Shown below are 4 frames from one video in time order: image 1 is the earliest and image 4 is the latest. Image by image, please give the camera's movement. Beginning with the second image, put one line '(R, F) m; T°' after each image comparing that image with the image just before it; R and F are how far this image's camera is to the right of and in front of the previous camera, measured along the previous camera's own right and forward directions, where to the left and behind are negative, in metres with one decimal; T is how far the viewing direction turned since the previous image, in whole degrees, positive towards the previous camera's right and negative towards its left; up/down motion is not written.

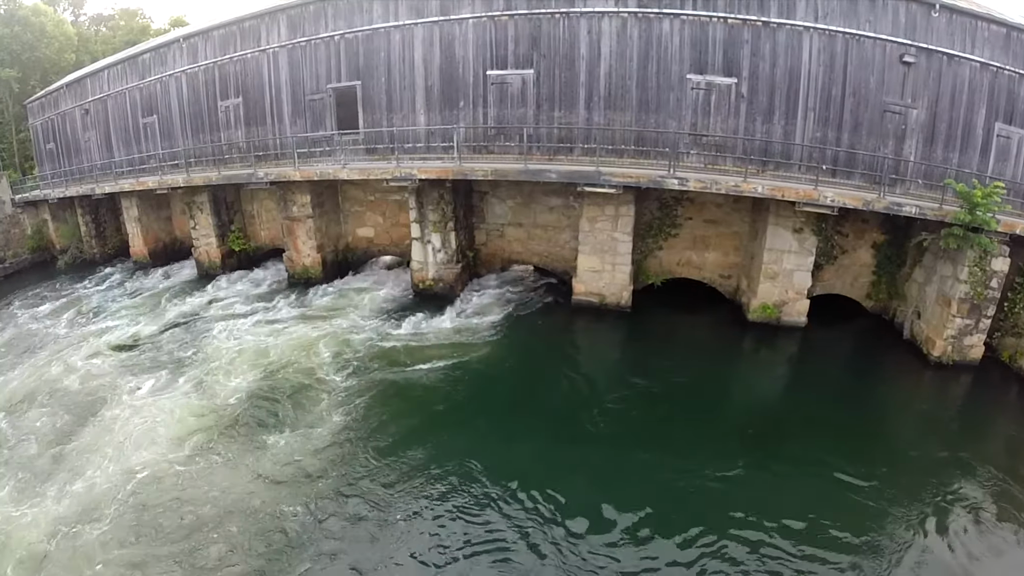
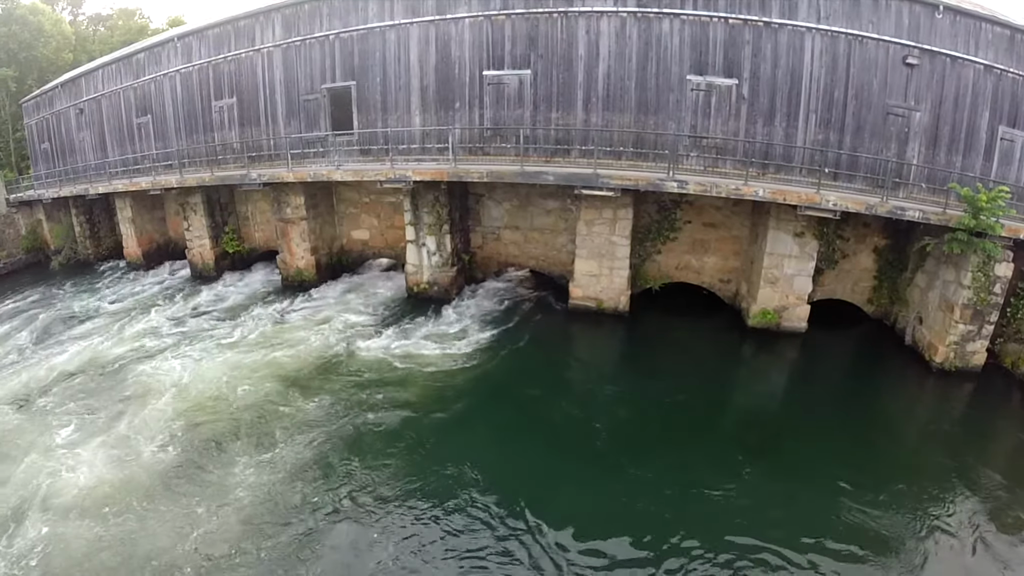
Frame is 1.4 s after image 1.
(+0.1, +0.2) m; 0°
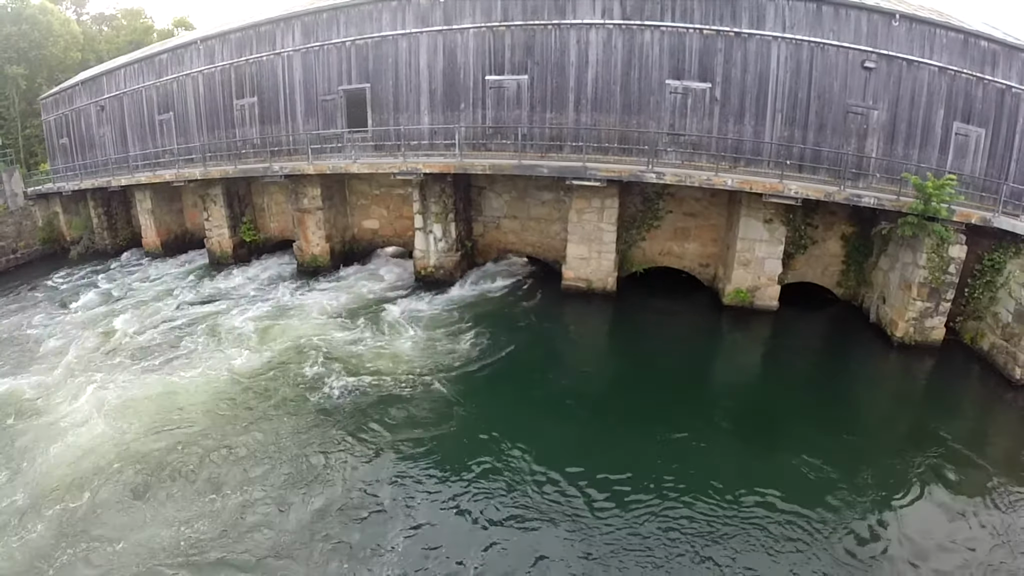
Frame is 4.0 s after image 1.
(0.0, -1.2) m; 0°
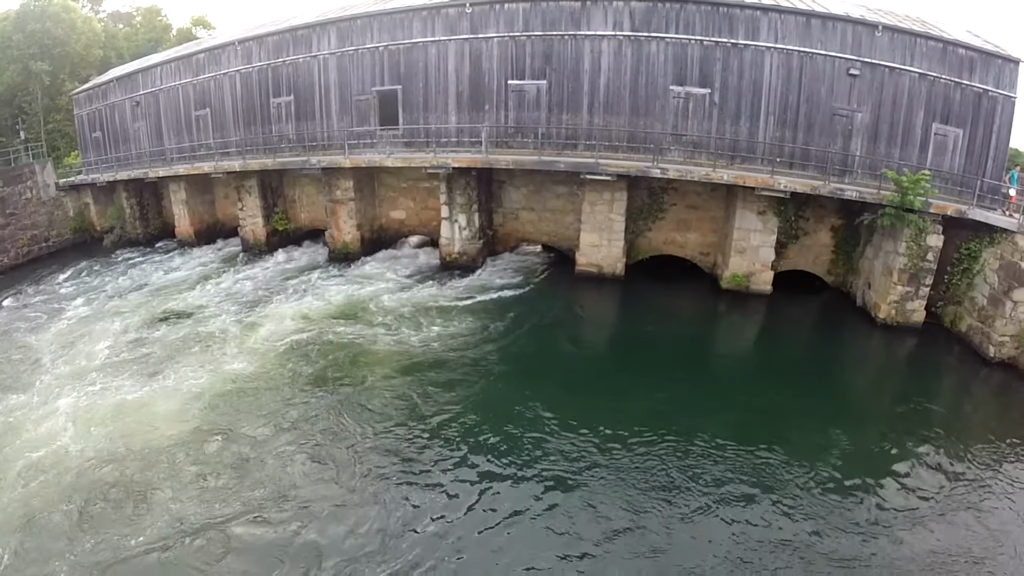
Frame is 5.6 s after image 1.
(-0.3, -1.3) m; 0°
